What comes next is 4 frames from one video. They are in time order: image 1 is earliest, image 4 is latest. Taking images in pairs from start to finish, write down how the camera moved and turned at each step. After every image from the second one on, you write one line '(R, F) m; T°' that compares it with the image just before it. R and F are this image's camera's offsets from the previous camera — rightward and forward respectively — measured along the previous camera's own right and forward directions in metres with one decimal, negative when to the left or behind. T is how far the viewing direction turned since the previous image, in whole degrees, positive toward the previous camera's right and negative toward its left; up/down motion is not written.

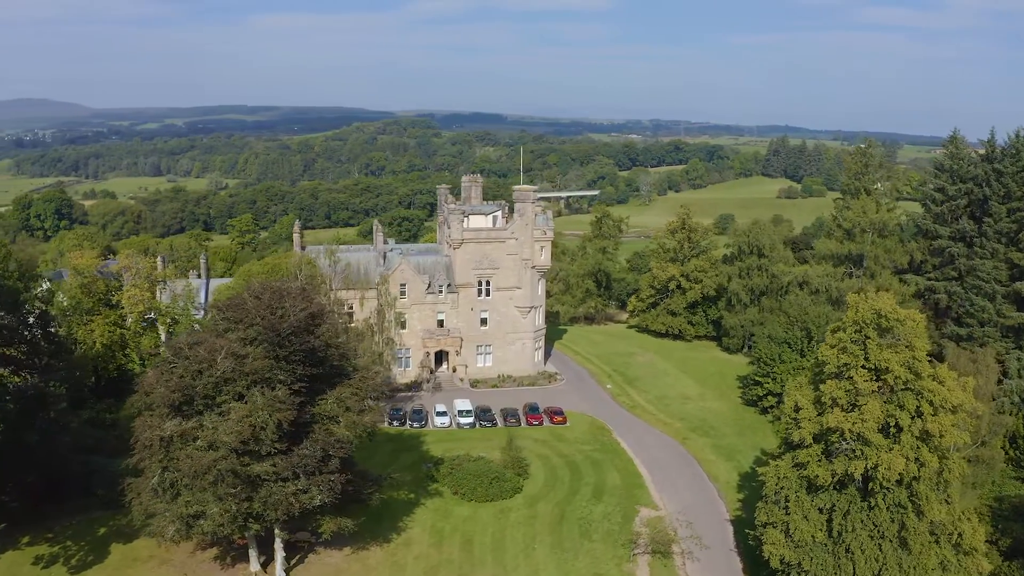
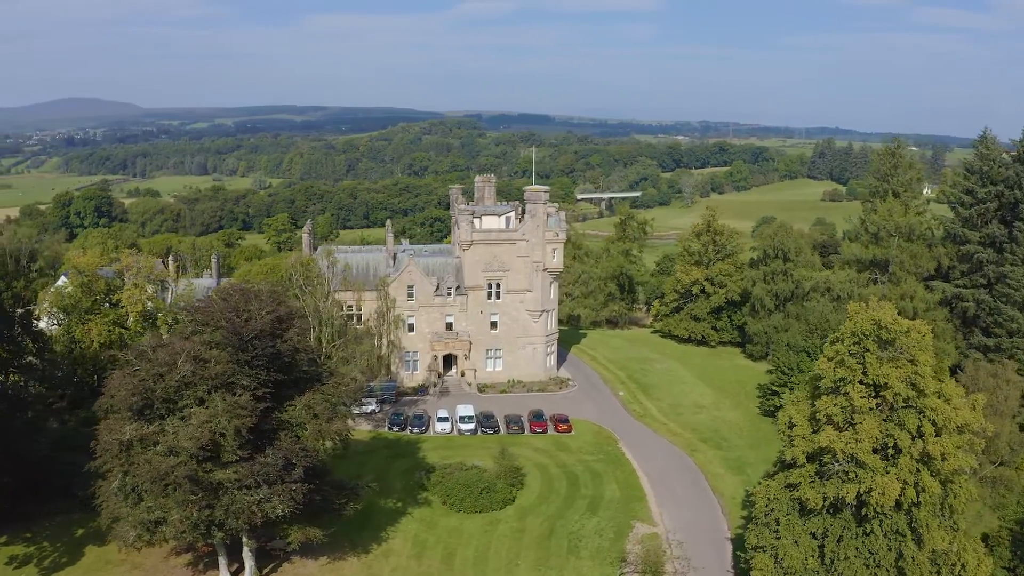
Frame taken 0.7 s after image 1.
(+2.5, +1.5) m; -3°
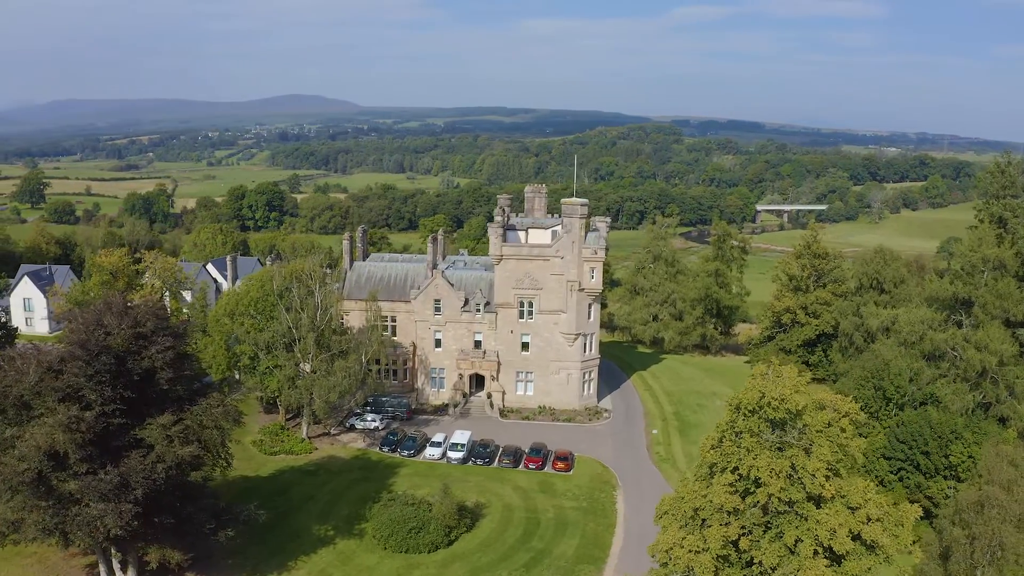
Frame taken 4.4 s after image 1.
(+11.0, +4.6) m; -13°
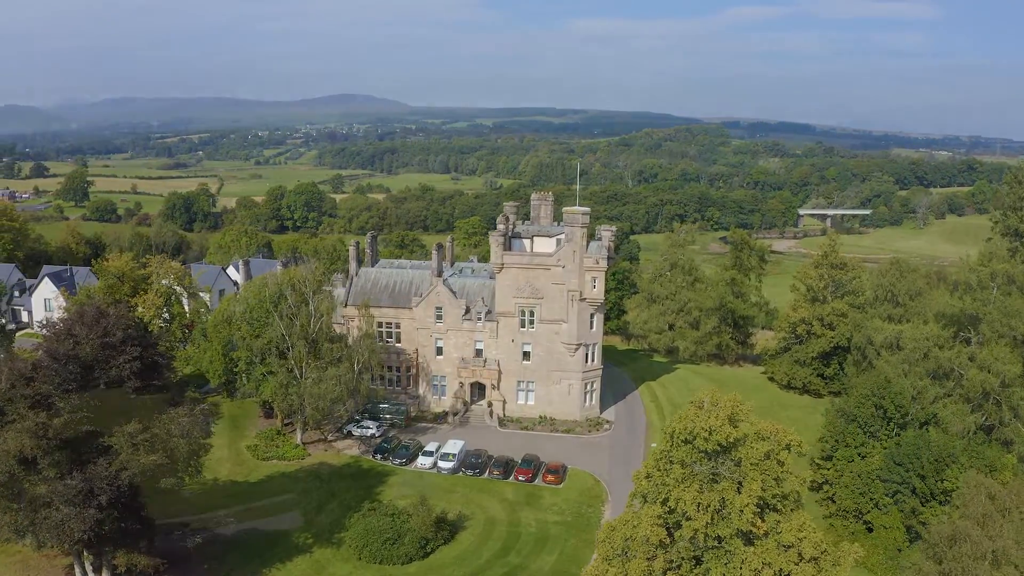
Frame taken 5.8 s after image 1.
(+3.1, +0.2) m; -3°
